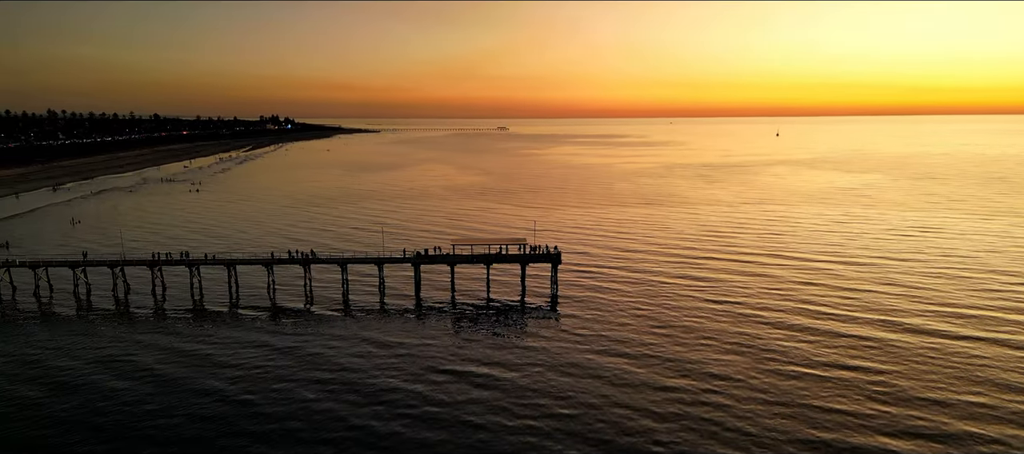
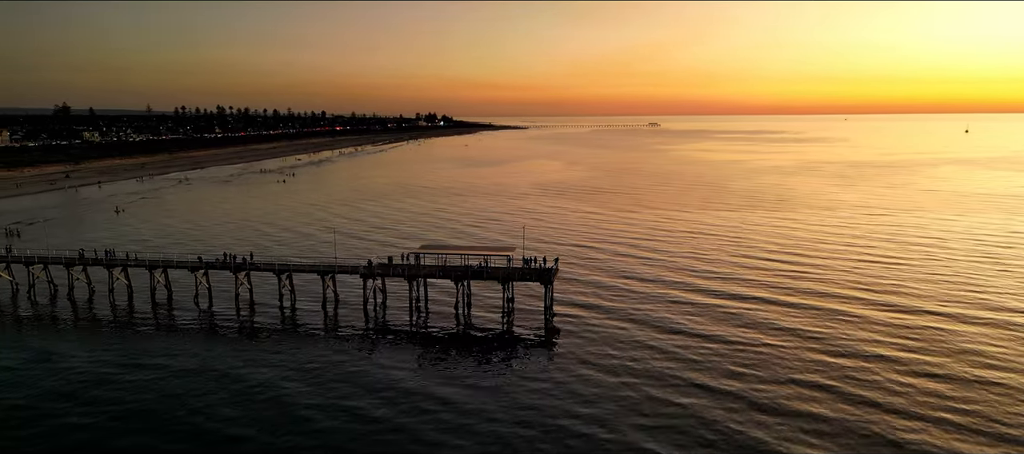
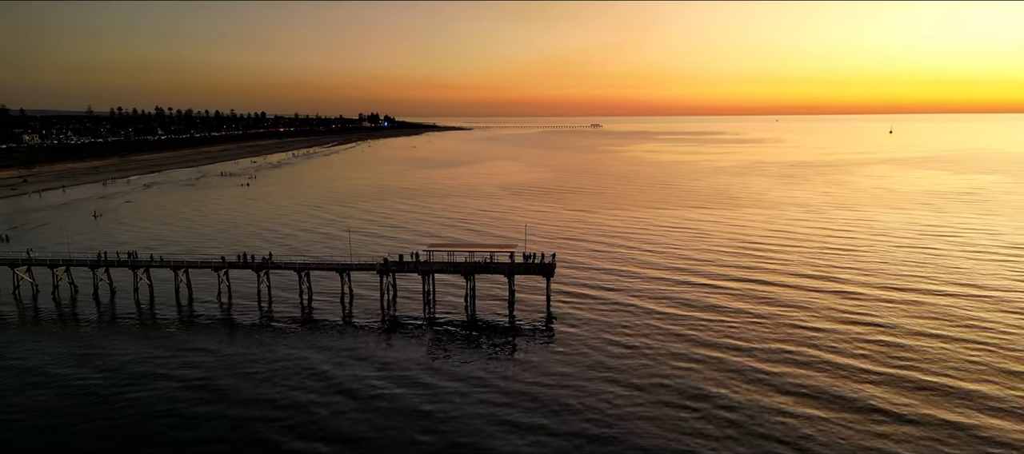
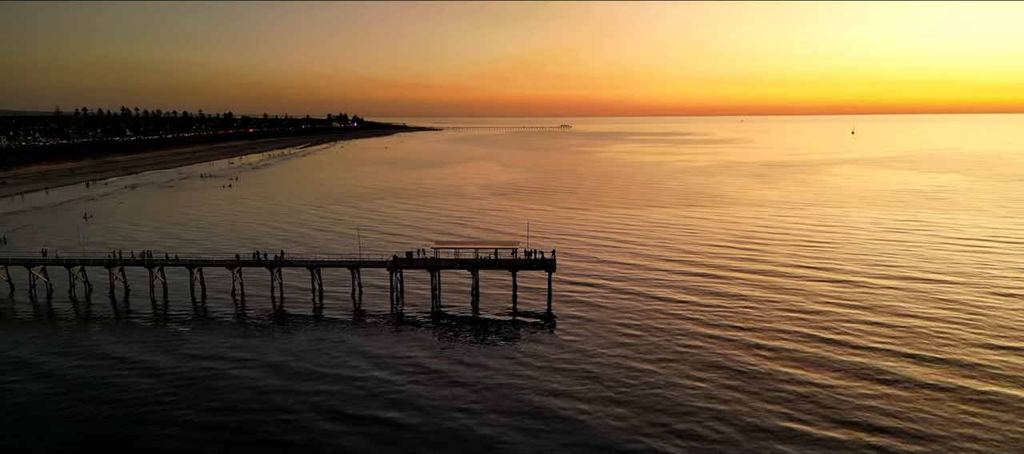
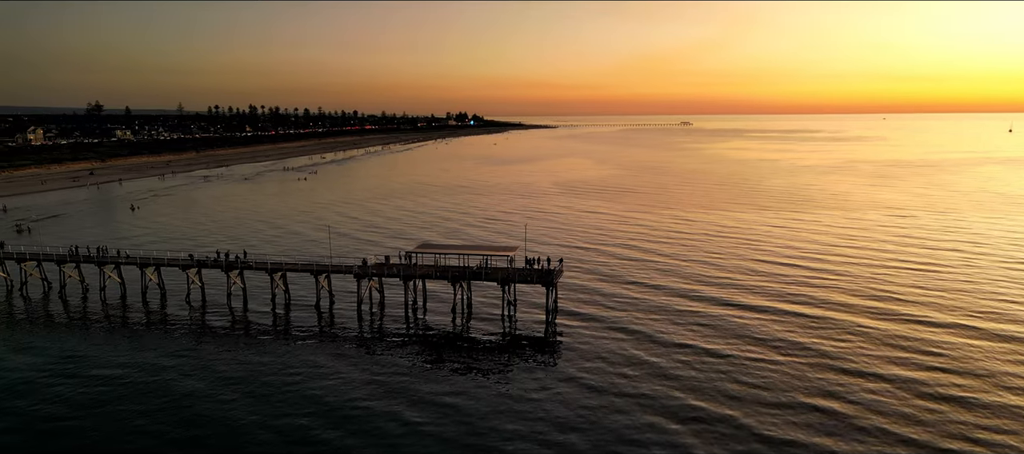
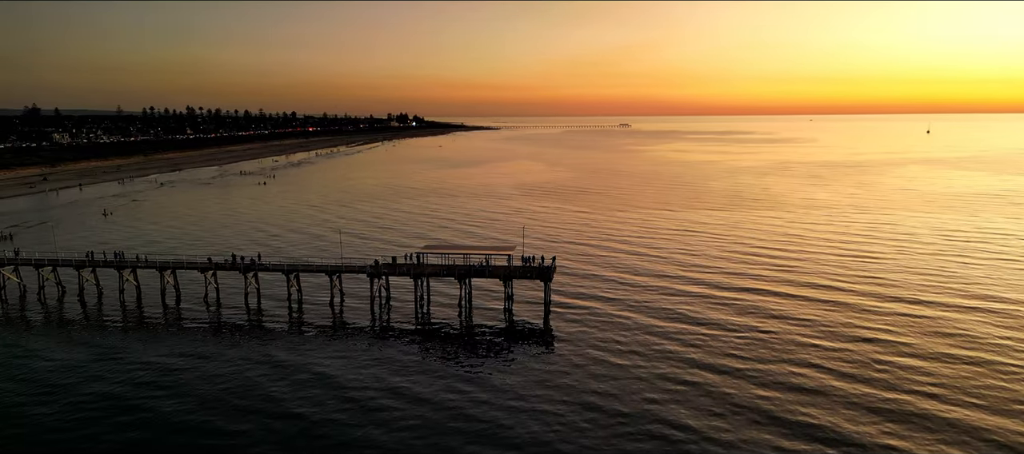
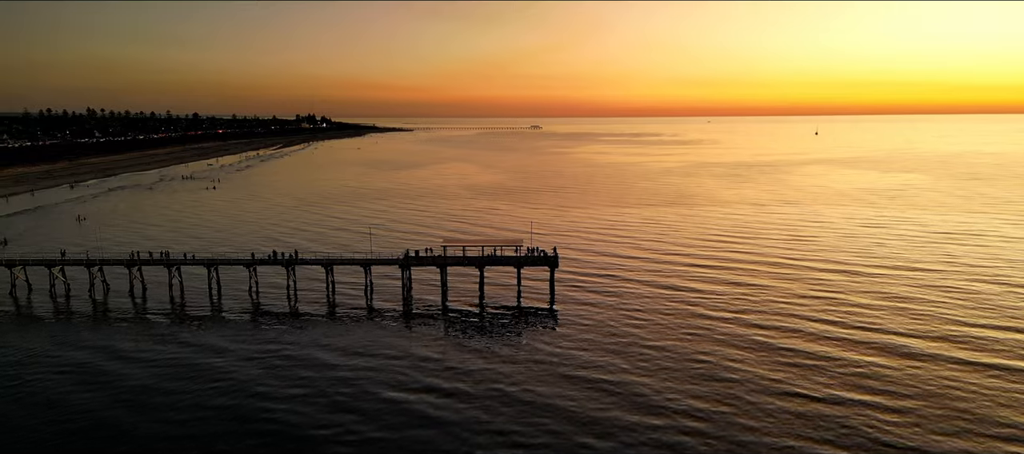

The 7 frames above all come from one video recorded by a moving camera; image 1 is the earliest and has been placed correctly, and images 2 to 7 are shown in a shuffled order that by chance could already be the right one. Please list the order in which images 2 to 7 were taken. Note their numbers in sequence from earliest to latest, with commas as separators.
7, 4, 3, 6, 2, 5
